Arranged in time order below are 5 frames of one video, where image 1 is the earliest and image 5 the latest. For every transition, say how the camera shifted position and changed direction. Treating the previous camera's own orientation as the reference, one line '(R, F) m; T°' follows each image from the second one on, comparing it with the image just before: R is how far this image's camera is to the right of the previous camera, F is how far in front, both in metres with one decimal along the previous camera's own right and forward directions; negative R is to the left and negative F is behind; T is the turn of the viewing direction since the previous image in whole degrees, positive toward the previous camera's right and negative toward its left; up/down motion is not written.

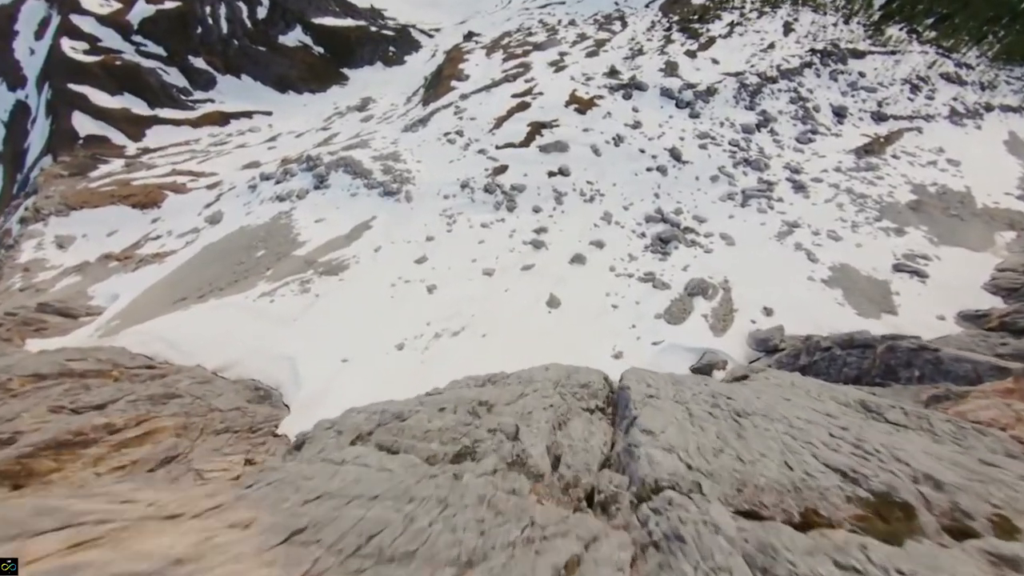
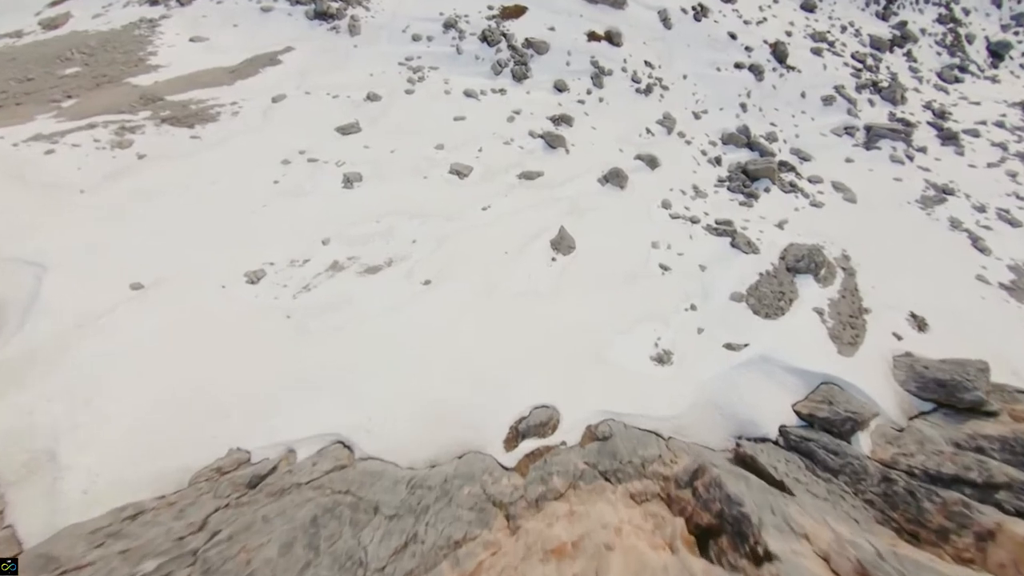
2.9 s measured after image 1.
(+0.3, +5.8) m; +2°
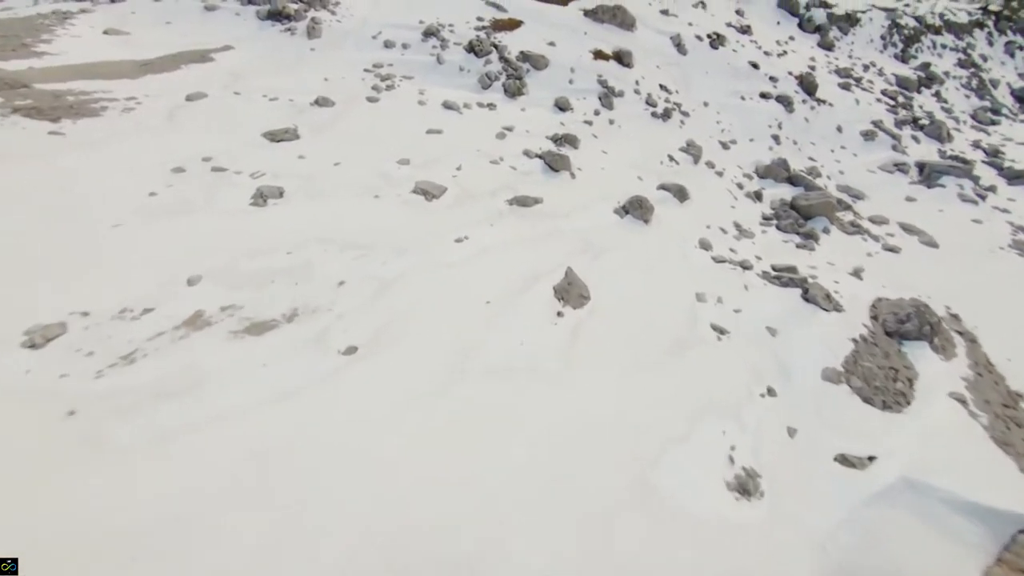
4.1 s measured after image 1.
(+0.1, +2.5) m; +1°
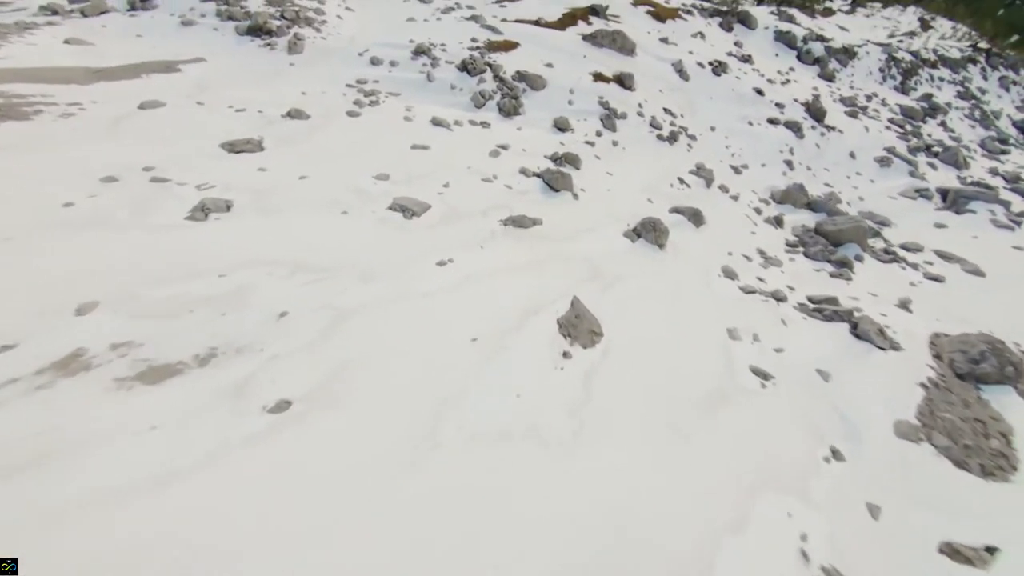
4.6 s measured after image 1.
(0.0, +1.0) m; 0°
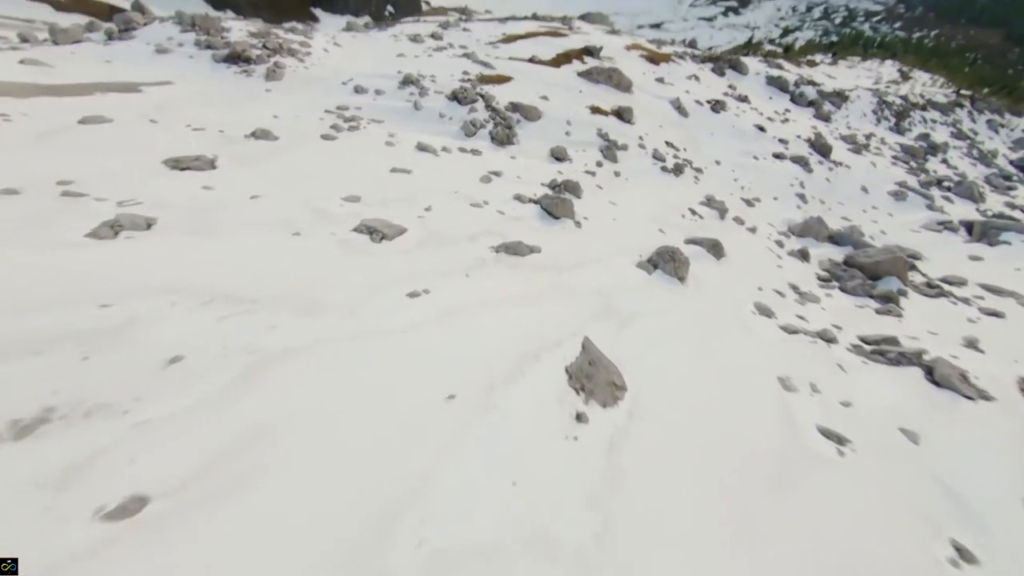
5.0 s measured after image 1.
(0.0, +1.0) m; 0°
